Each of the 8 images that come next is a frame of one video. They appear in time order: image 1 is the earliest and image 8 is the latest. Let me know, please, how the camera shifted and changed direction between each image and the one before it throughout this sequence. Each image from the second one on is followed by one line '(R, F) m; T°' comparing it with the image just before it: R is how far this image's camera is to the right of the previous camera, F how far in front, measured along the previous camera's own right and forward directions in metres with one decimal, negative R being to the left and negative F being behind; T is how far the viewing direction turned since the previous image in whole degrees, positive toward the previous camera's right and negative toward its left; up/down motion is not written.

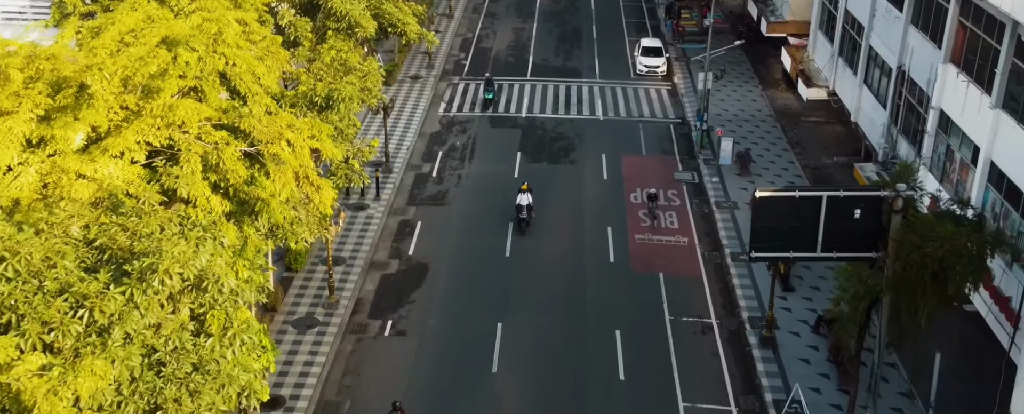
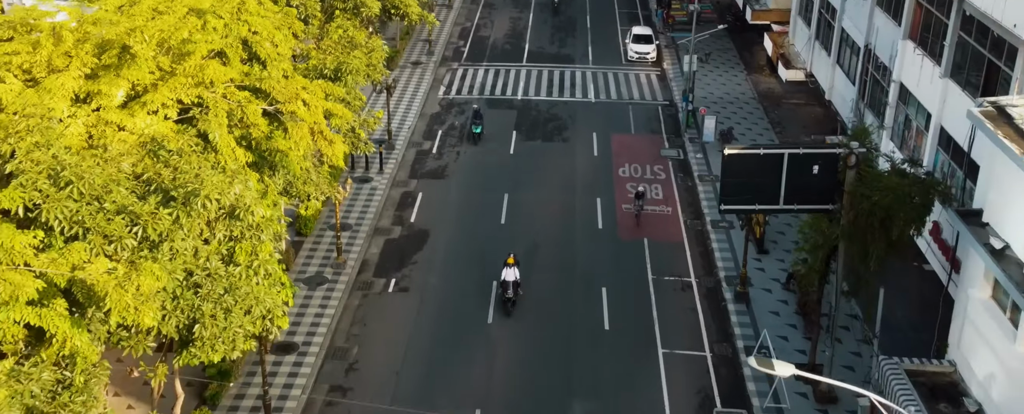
(+0.2, -2.9) m; 0°
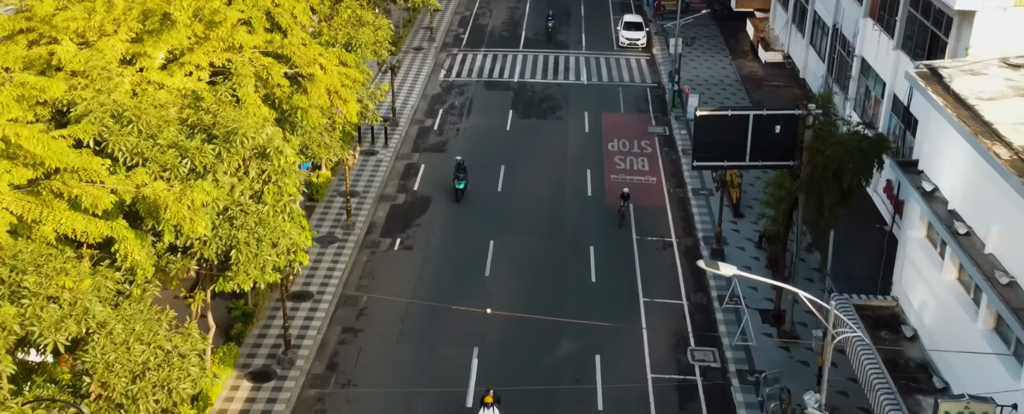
(+0.2, -3.4) m; 0°
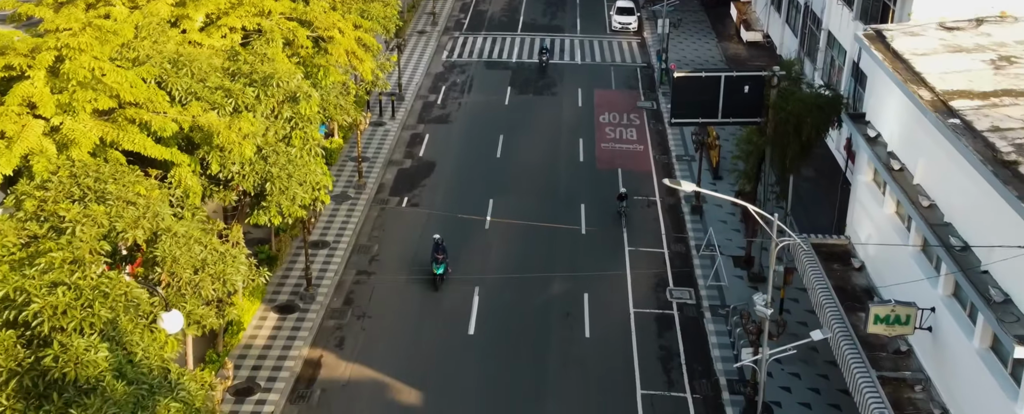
(+0.1, -3.9) m; 0°
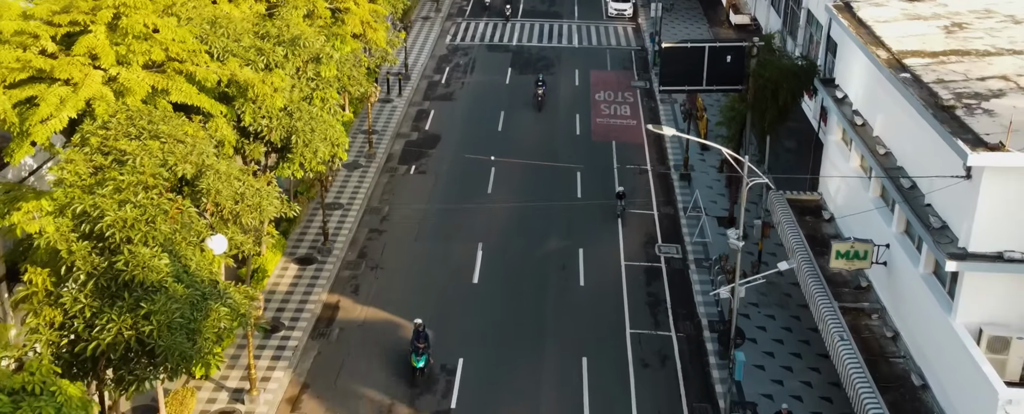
(0.0, -3.2) m; 0°
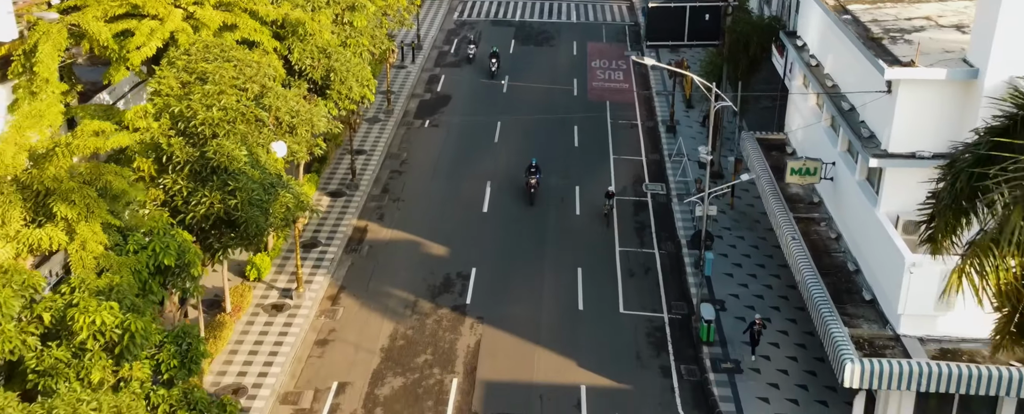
(-0.2, -5.5) m; 0°
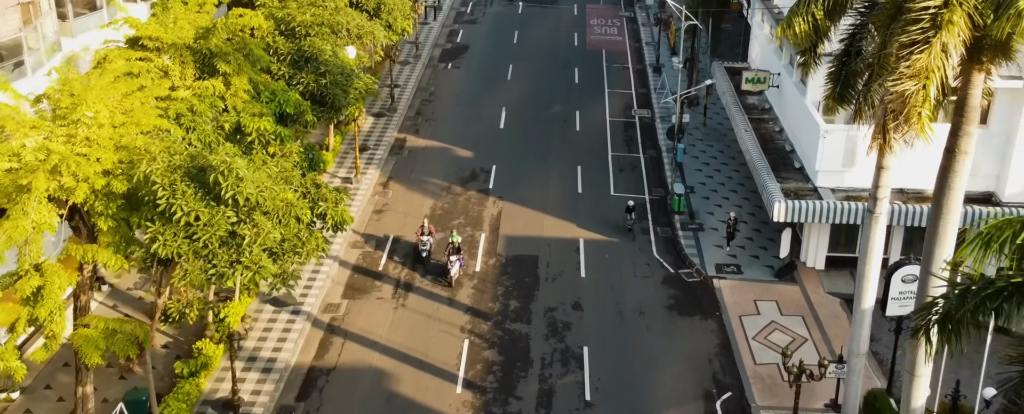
(-0.5, -9.4) m; 0°
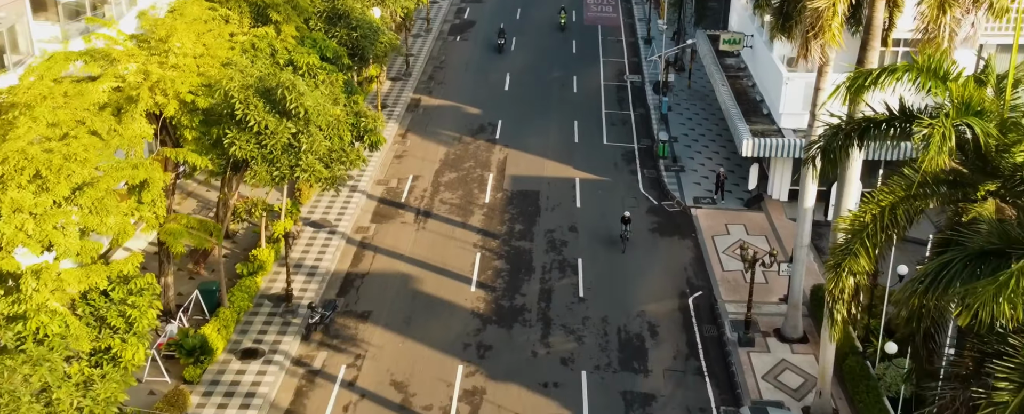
(-0.1, -5.8) m; 0°
